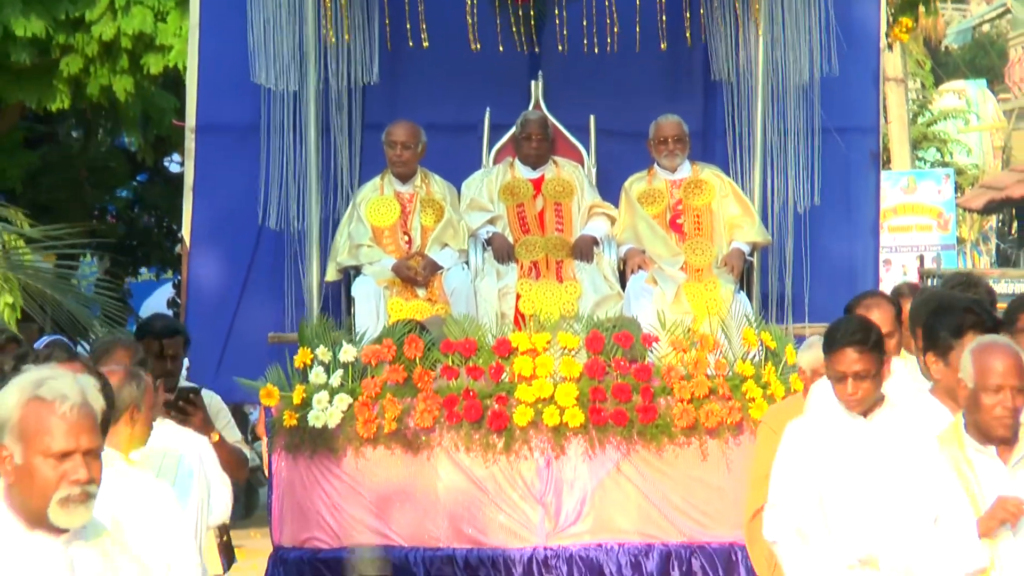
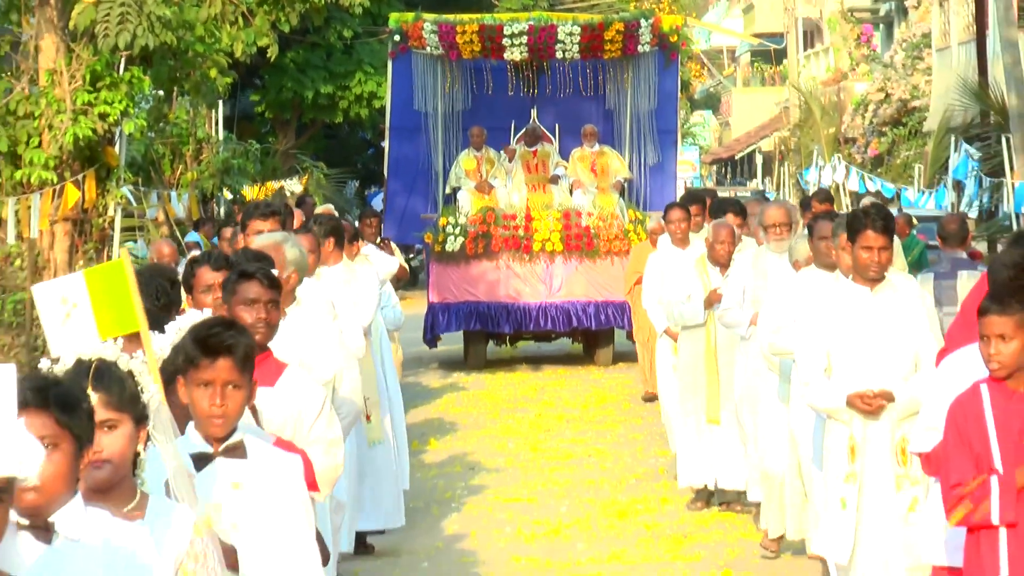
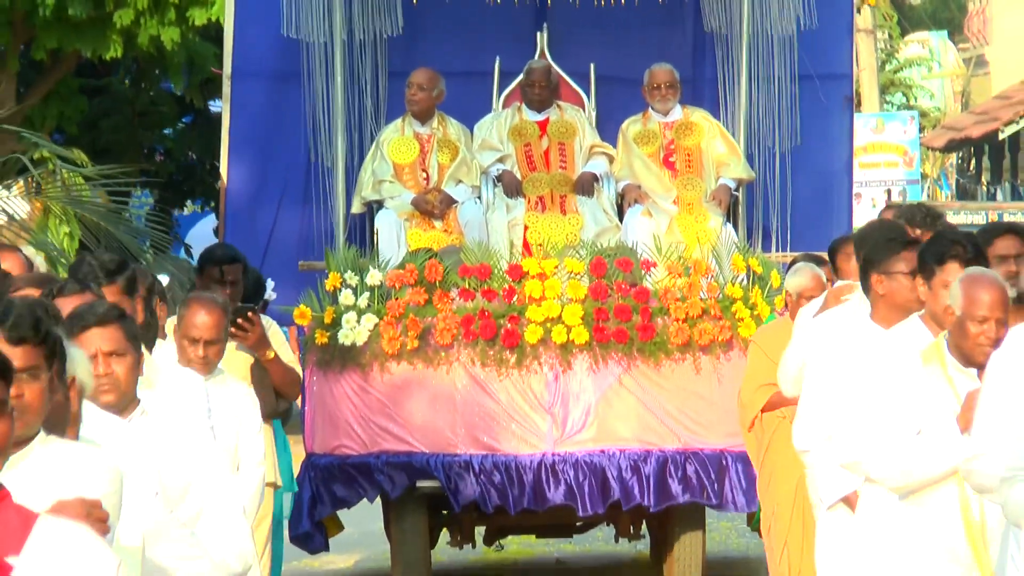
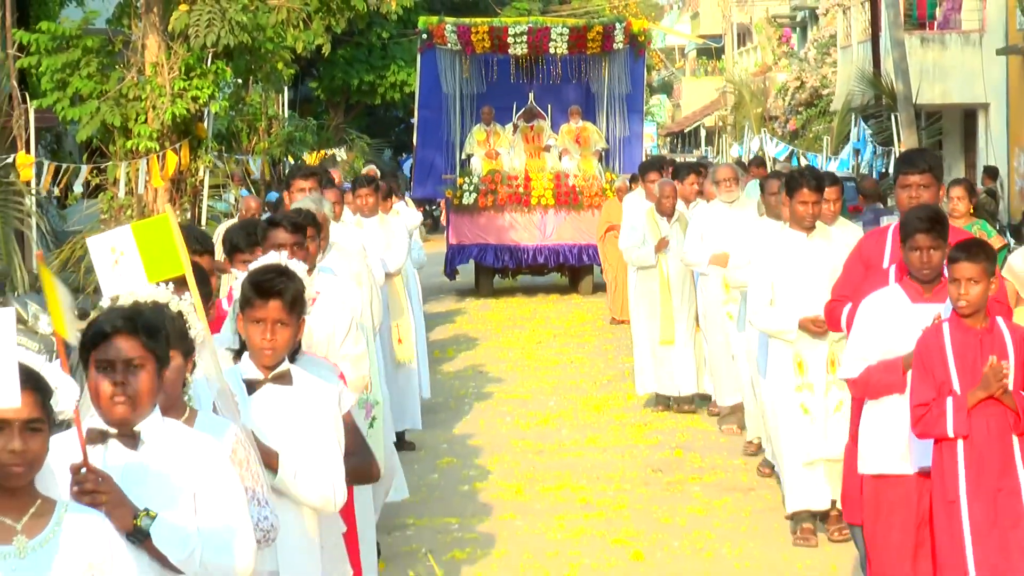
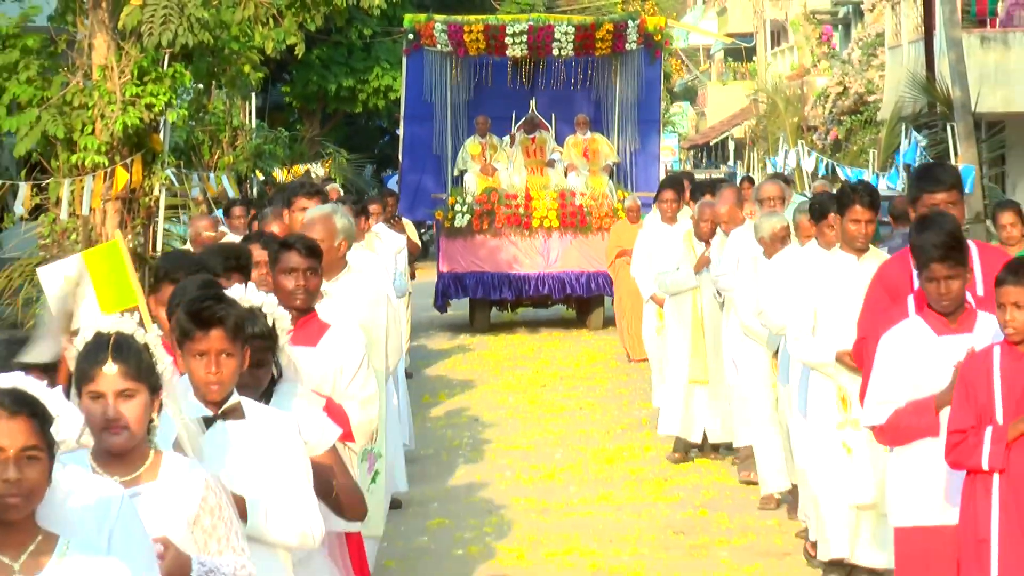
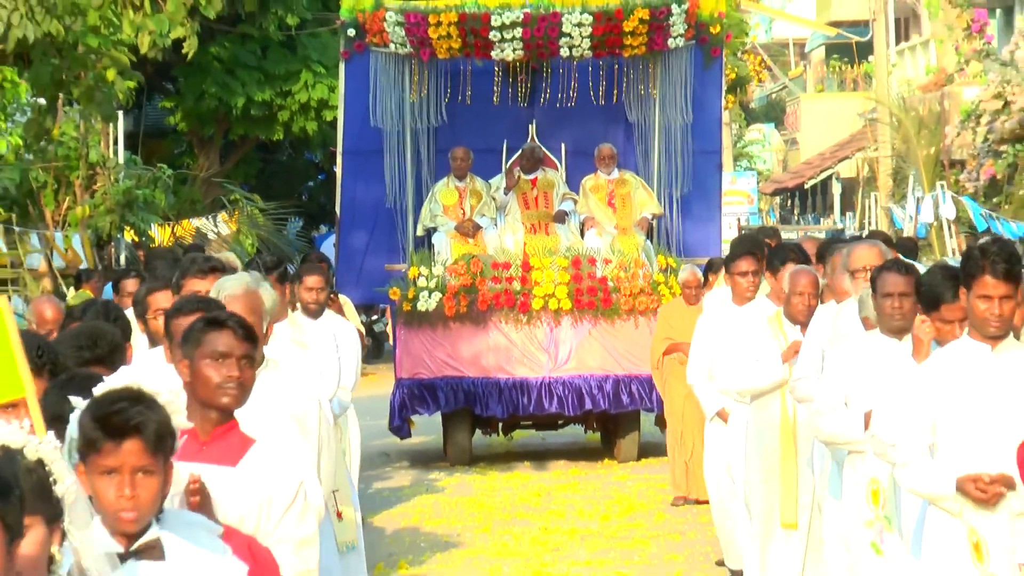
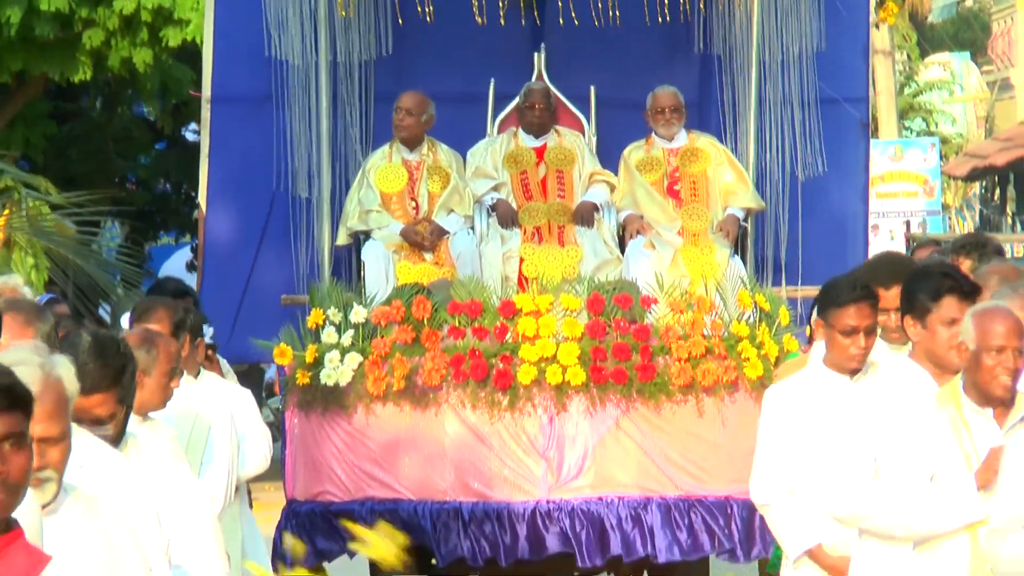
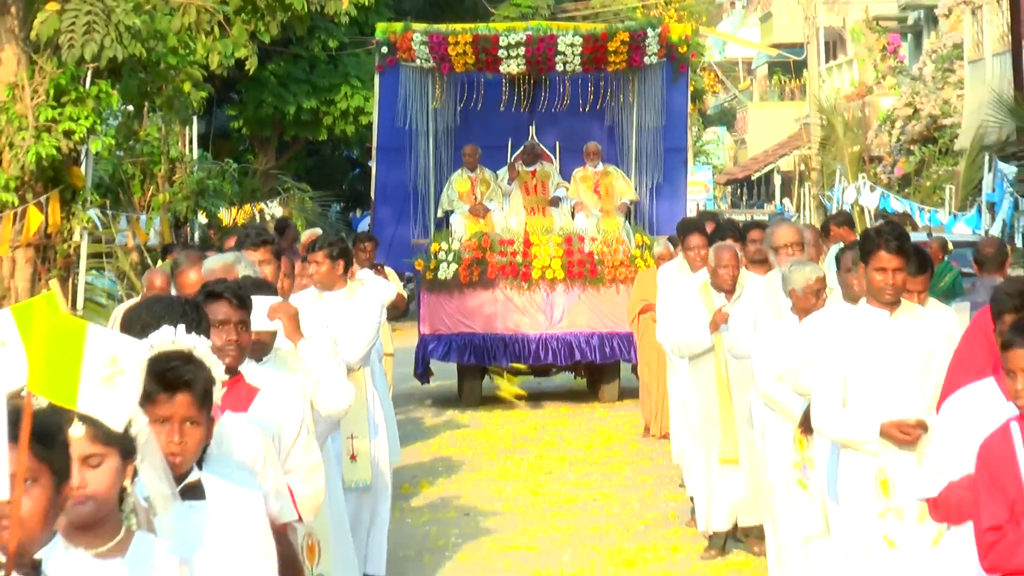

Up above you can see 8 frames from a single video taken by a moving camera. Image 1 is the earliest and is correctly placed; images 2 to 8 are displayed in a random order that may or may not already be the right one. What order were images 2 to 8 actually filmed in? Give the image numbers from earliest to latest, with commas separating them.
7, 3, 6, 8, 2, 5, 4
